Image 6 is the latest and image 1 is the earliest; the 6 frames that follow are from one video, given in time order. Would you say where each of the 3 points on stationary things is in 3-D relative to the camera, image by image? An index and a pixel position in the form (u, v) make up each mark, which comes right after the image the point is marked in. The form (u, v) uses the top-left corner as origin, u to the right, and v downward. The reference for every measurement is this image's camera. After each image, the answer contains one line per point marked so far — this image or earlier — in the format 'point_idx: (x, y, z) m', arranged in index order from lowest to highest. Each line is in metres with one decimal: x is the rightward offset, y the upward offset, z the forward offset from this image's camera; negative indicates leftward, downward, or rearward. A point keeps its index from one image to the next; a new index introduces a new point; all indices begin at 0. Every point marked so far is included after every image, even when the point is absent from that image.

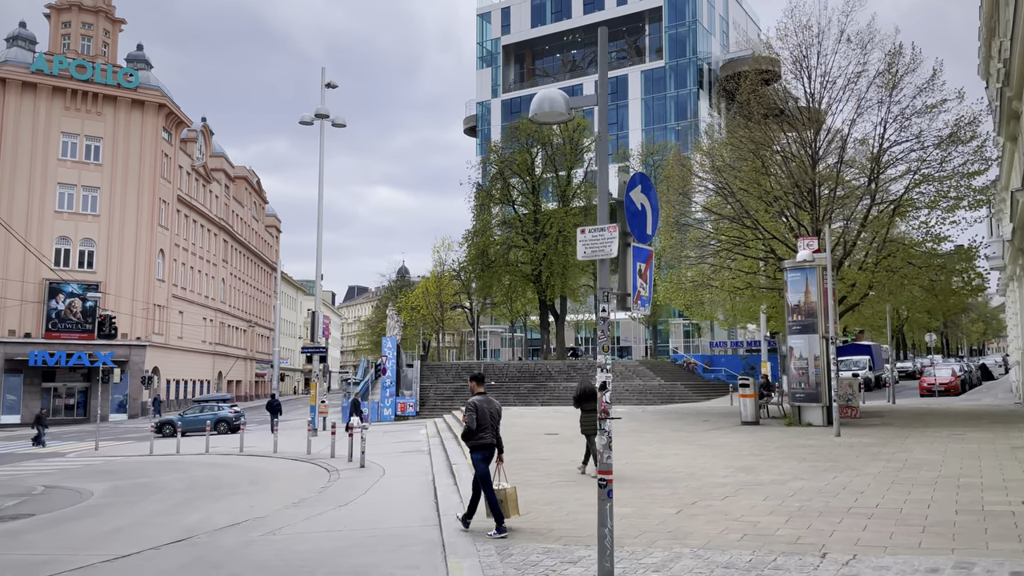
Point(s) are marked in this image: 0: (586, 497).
0: (+1.0, -2.8, +11.4) m
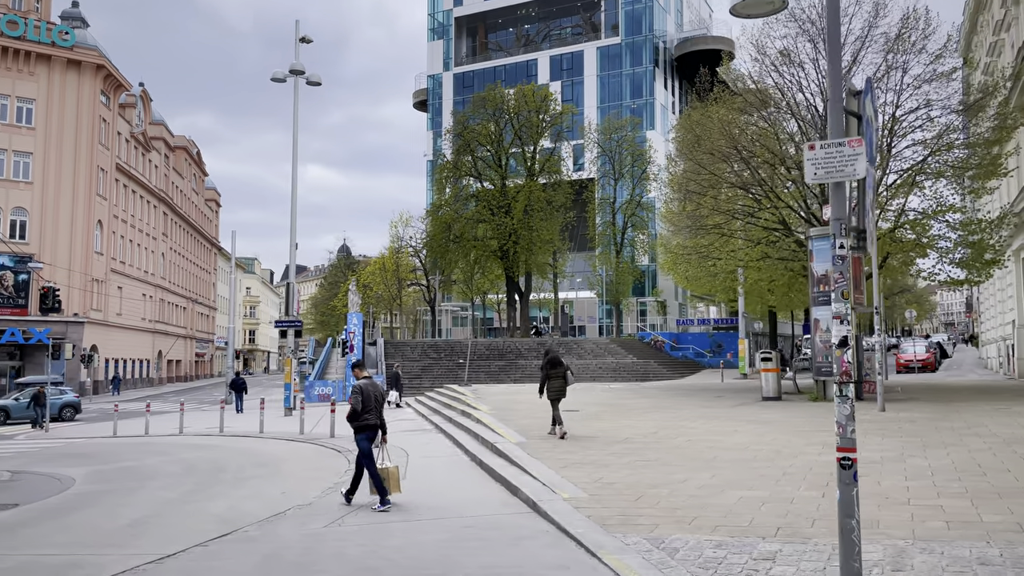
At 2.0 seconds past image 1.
0: (+2.1, -2.3, +10.0) m
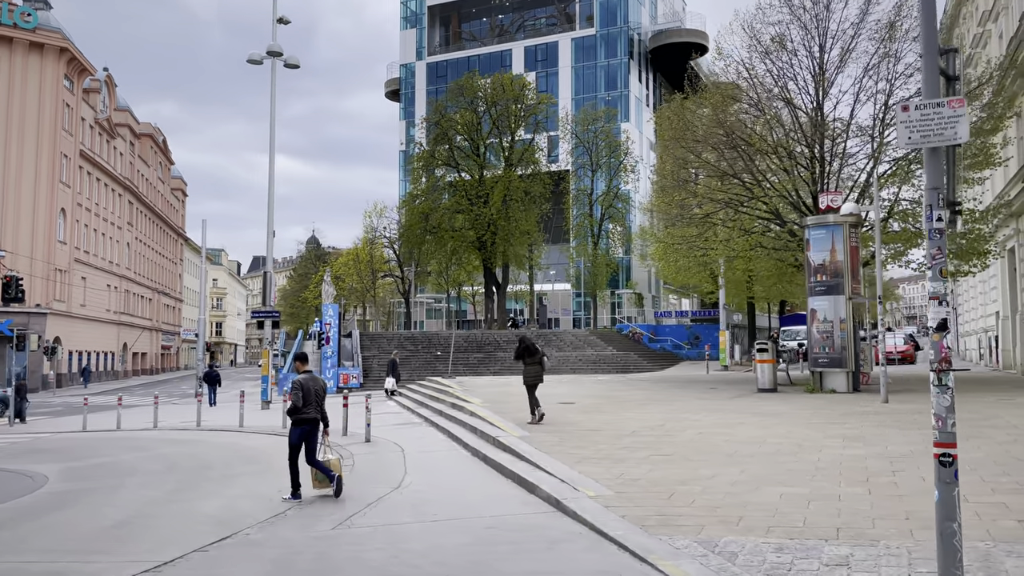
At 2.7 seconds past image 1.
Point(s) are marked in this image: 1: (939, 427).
0: (+2.3, -2.1, +9.5) m
1: (+2.5, -0.8, +5.0) m
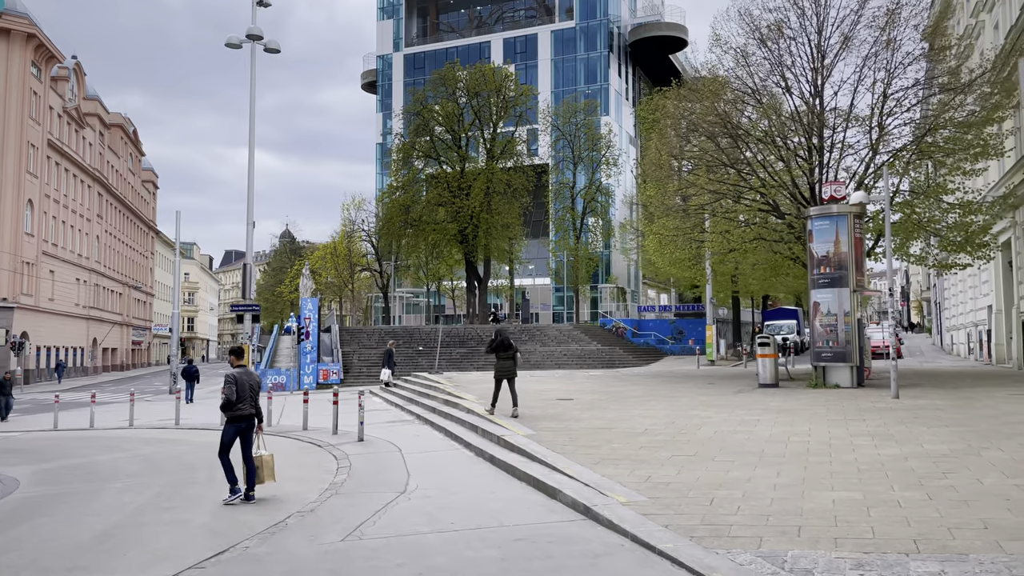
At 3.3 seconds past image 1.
0: (+2.5, -2.0, +8.9) m
1: (+2.9, -0.7, +4.3) m
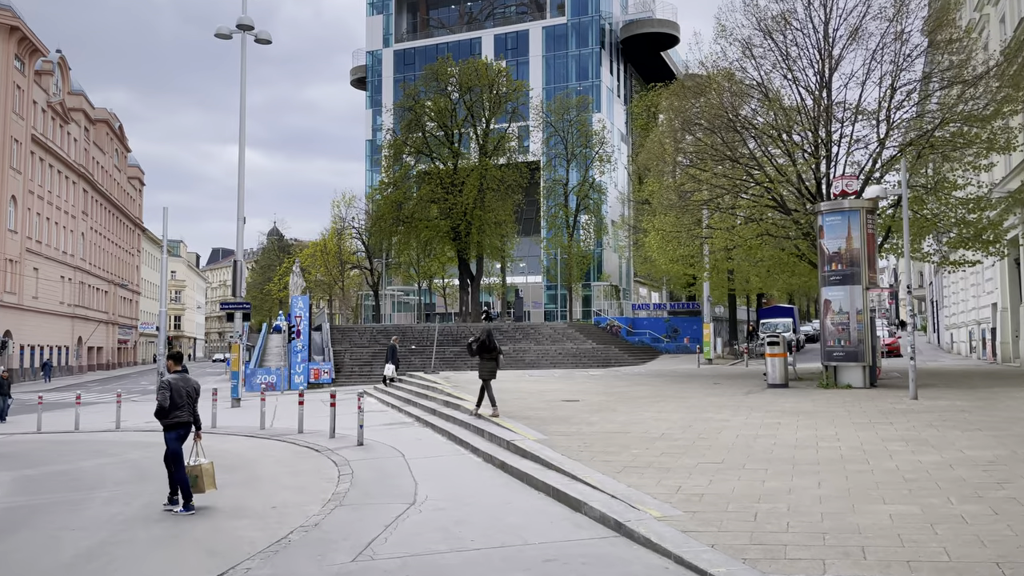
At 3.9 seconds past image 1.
0: (+2.7, -1.9, +8.2) m
1: (+3.2, -0.7, +3.7) m
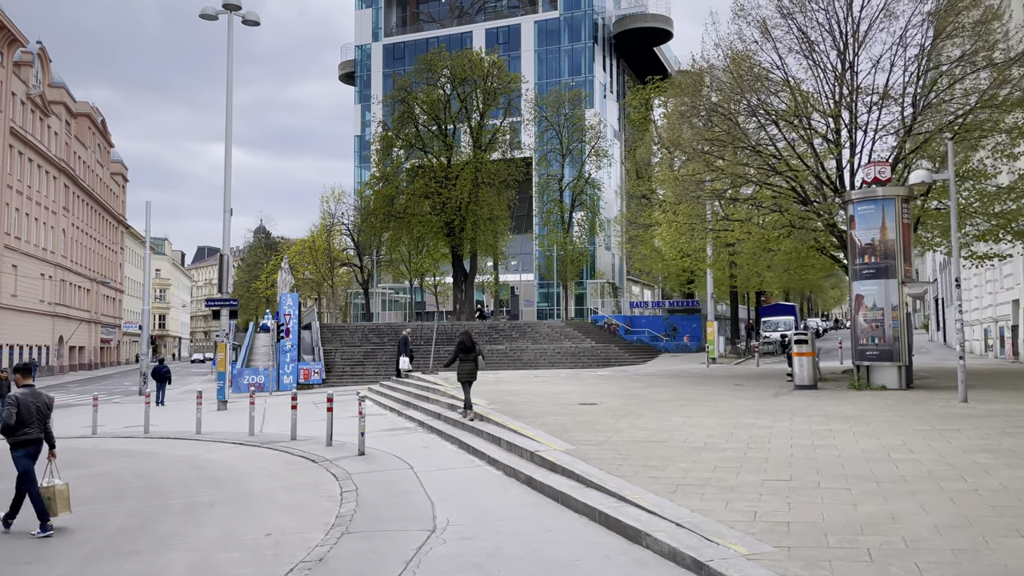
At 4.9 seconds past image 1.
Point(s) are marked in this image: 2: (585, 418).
0: (+3.1, -1.8, +6.9) m
1: (+3.6, -0.6, +2.4) m
2: (+1.2, -2.2, +13.8) m
